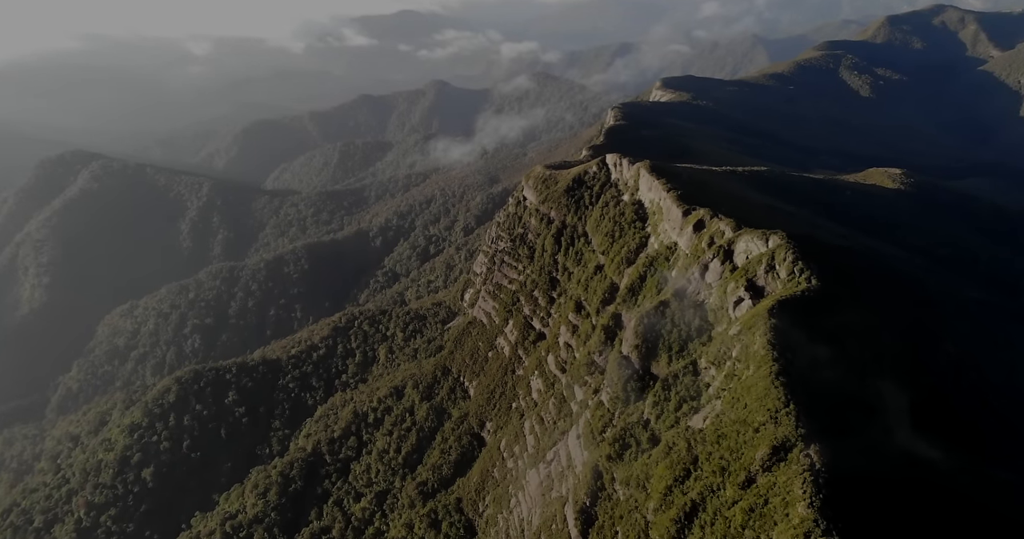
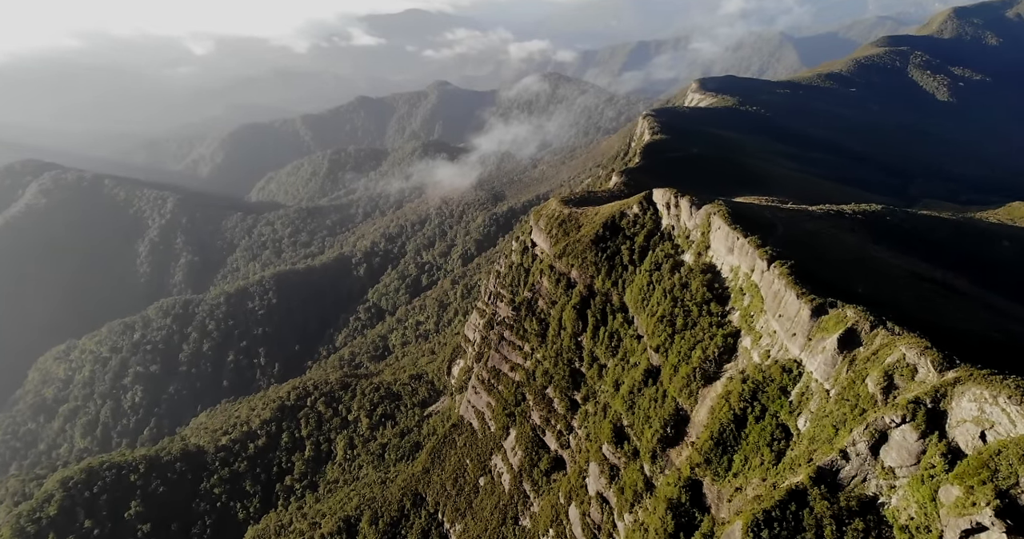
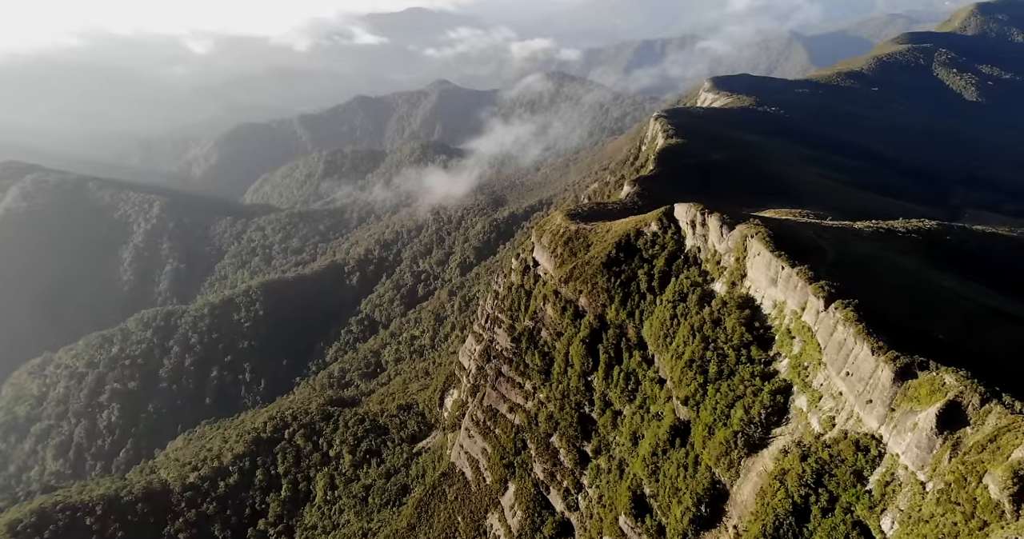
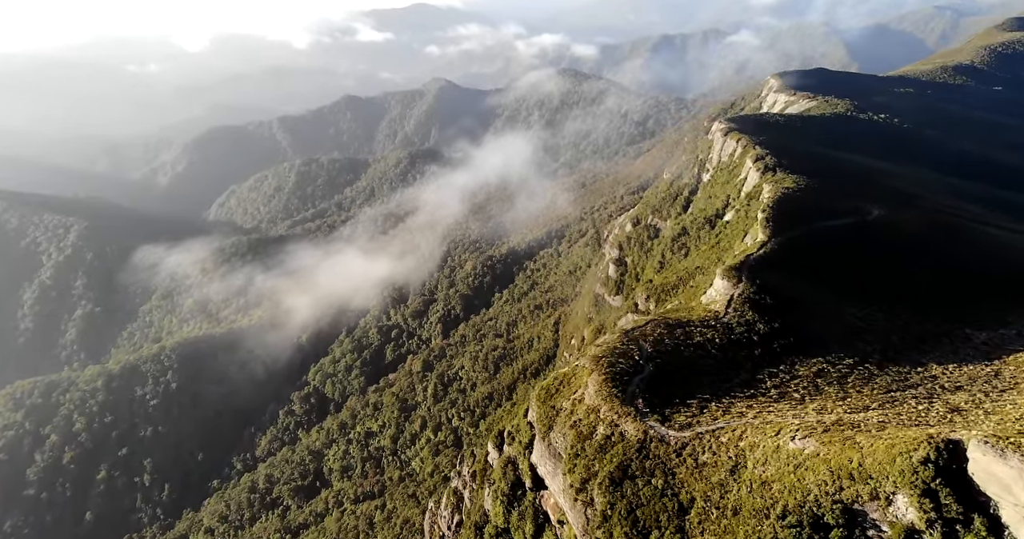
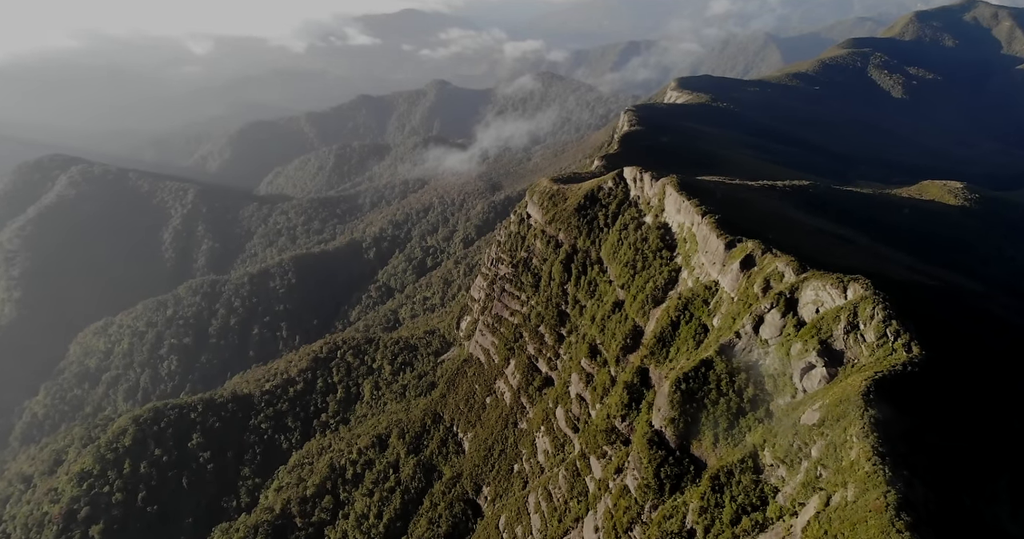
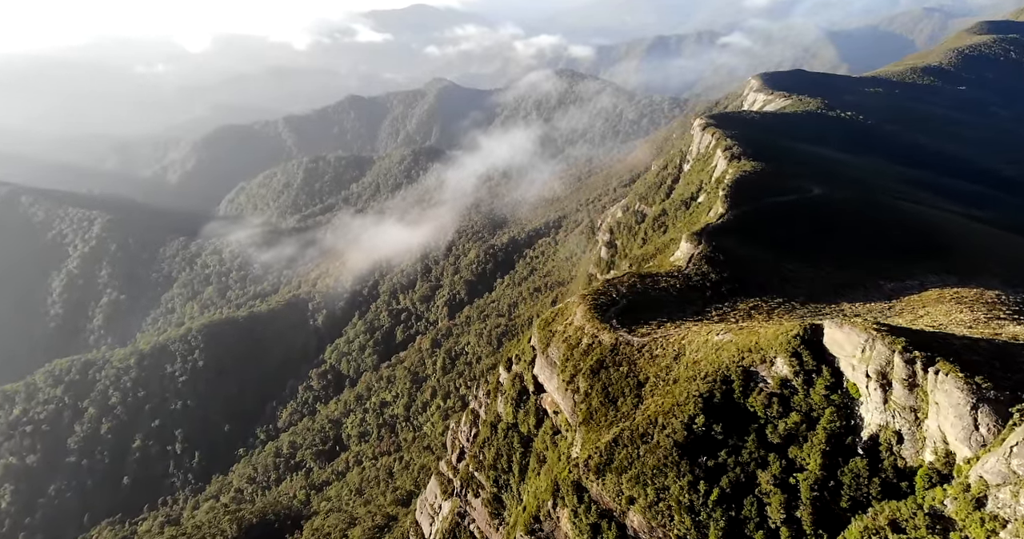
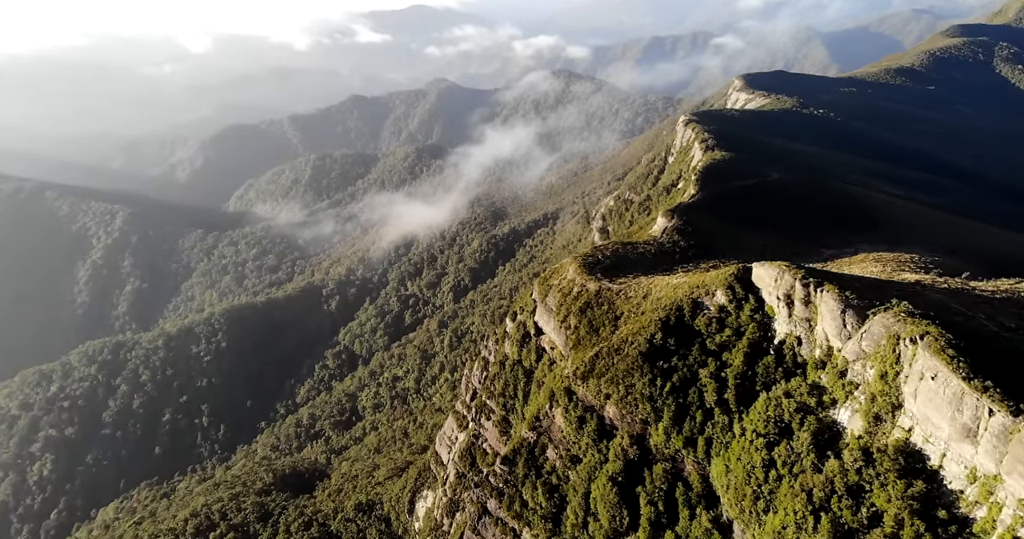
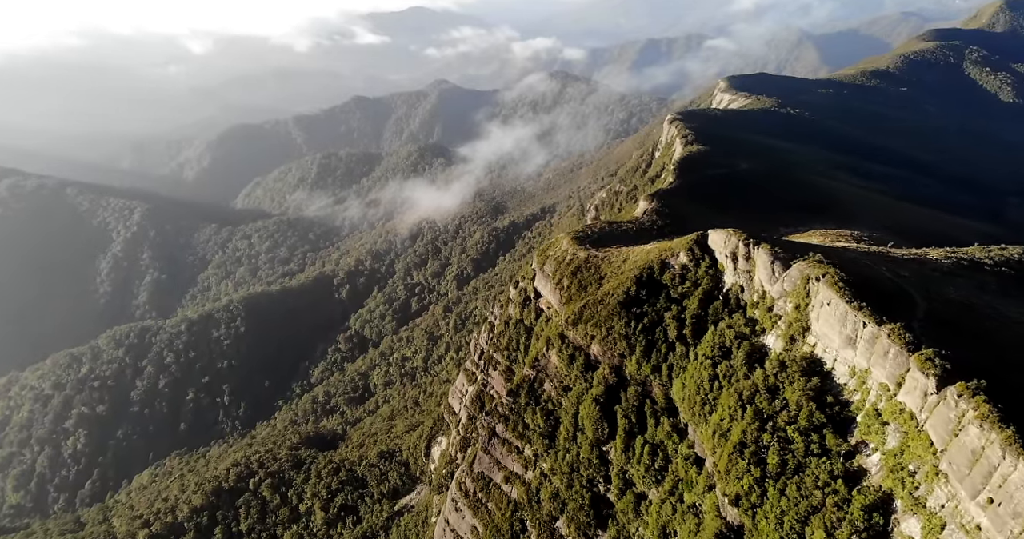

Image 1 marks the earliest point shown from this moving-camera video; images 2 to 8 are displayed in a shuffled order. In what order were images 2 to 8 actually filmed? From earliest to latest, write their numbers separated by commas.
5, 2, 3, 8, 7, 6, 4
